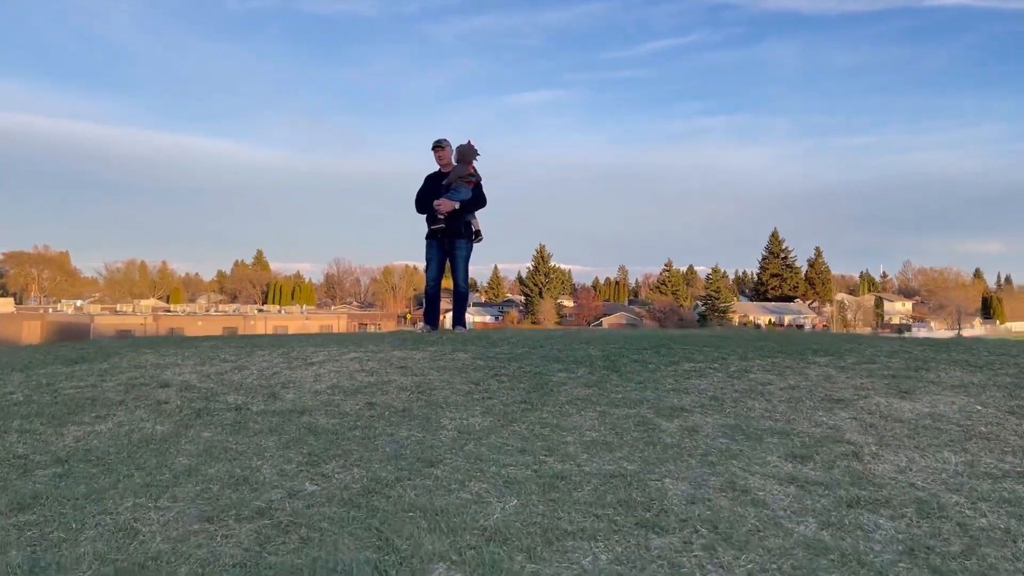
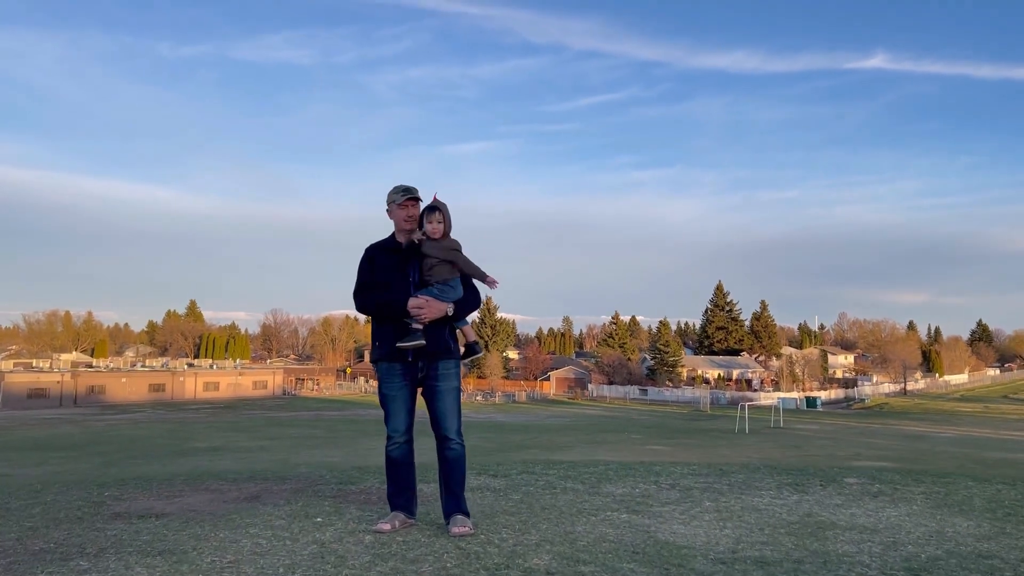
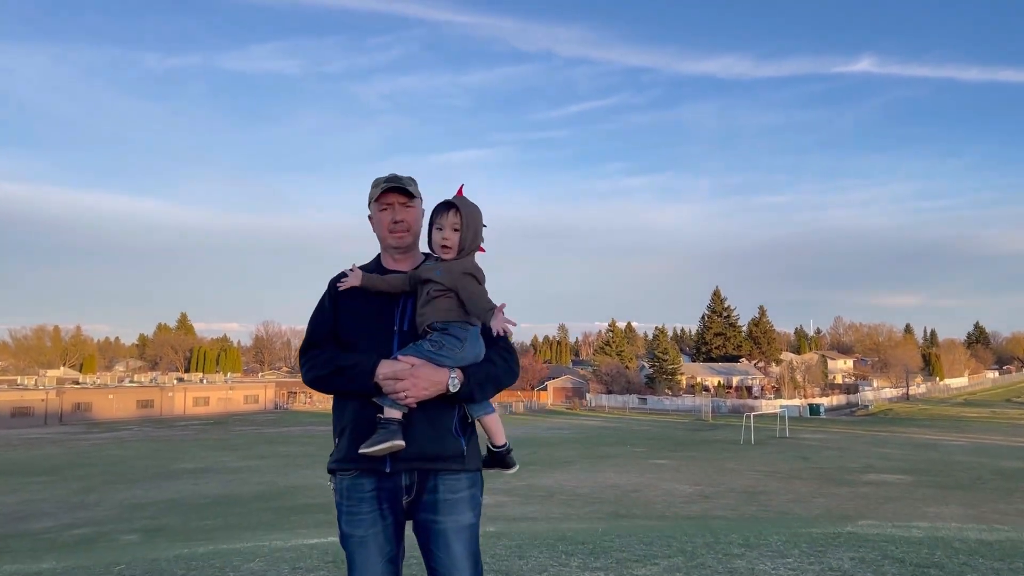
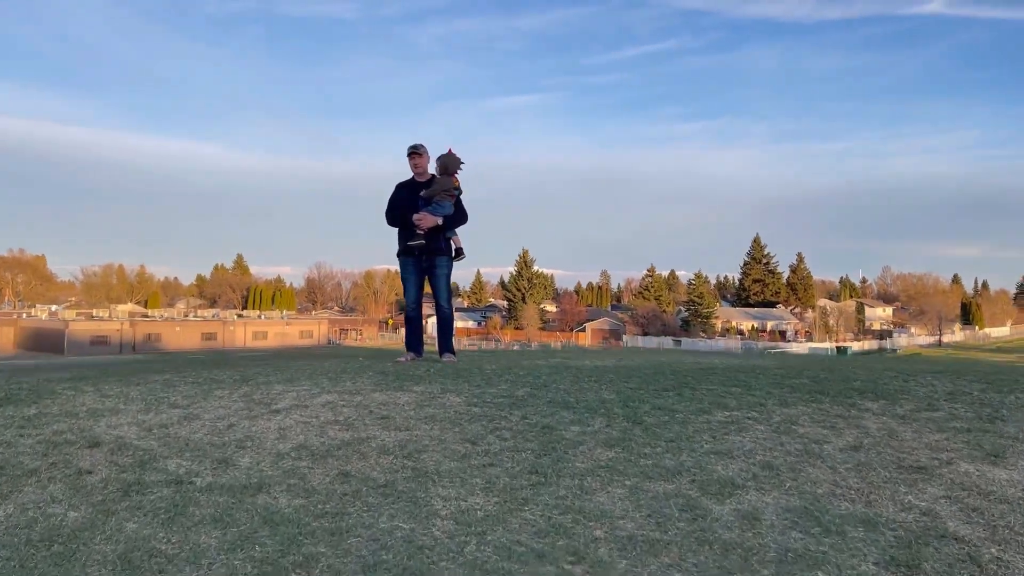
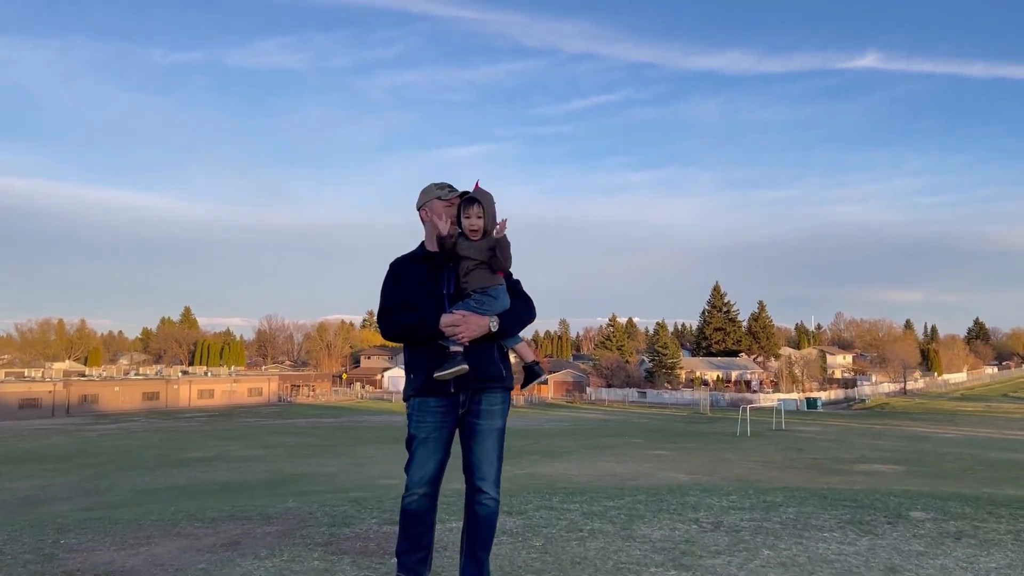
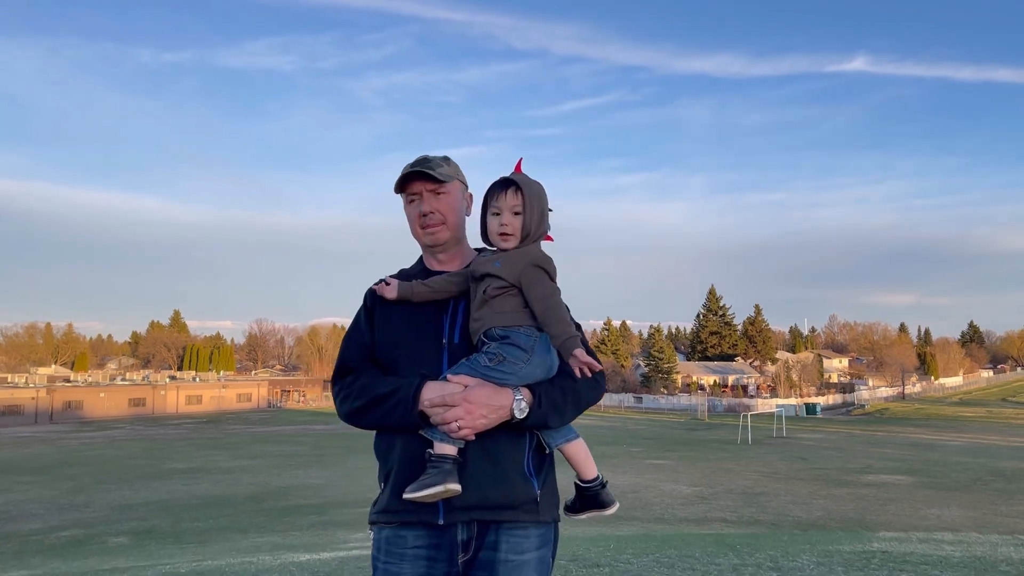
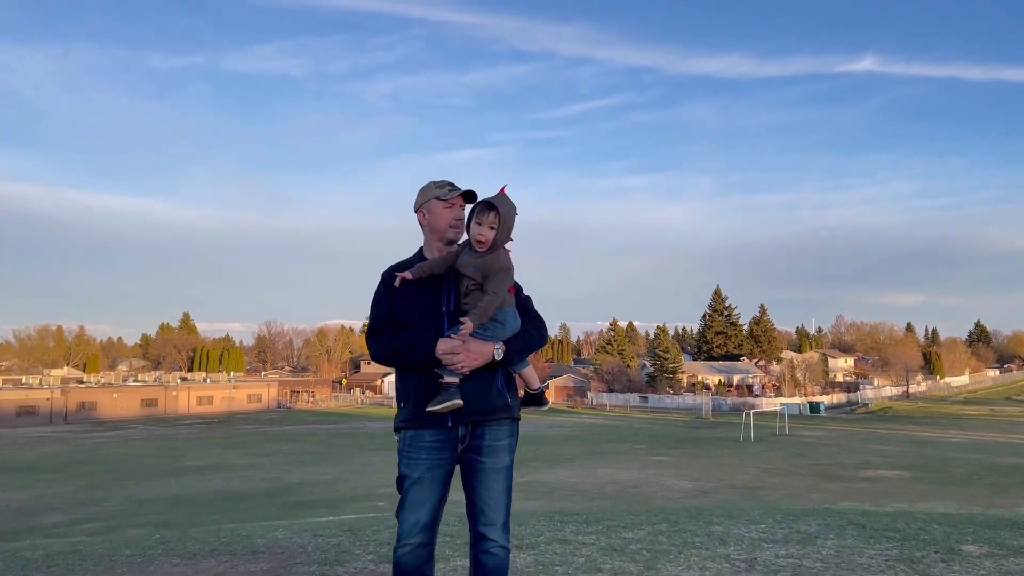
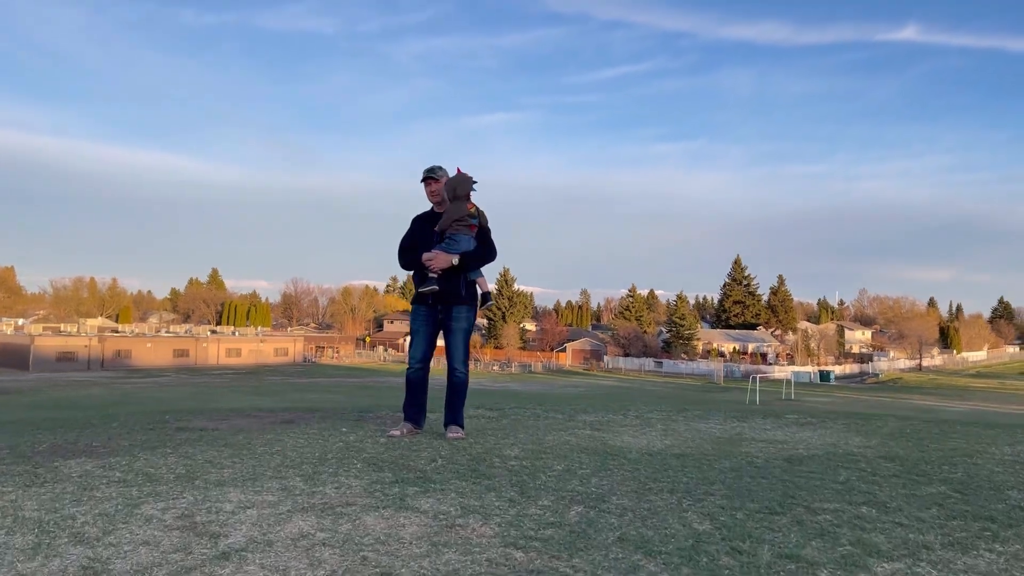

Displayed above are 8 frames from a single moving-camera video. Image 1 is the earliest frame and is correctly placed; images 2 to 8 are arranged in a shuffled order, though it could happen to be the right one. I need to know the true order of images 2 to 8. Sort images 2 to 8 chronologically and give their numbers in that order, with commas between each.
4, 8, 2, 5, 7, 3, 6
